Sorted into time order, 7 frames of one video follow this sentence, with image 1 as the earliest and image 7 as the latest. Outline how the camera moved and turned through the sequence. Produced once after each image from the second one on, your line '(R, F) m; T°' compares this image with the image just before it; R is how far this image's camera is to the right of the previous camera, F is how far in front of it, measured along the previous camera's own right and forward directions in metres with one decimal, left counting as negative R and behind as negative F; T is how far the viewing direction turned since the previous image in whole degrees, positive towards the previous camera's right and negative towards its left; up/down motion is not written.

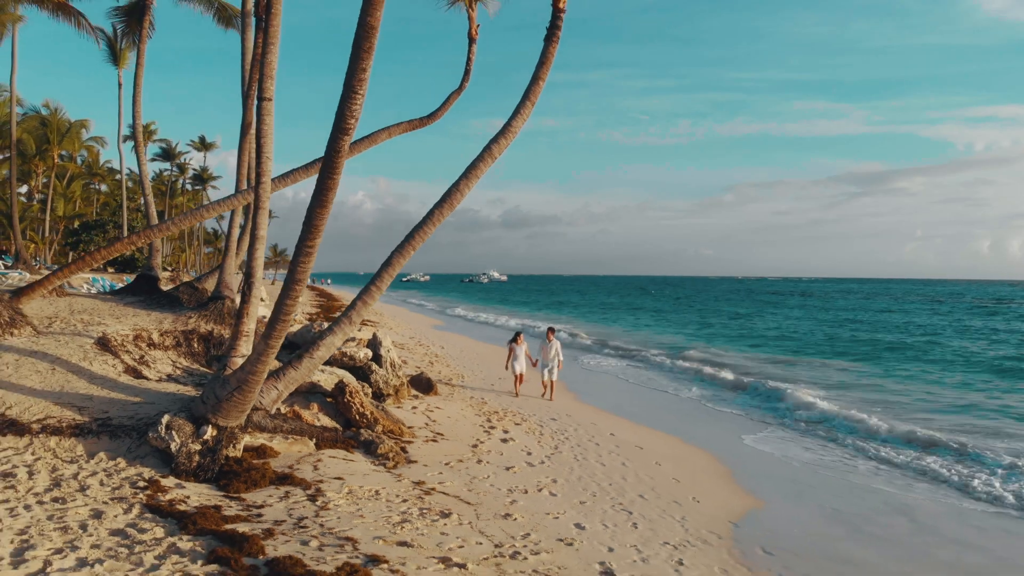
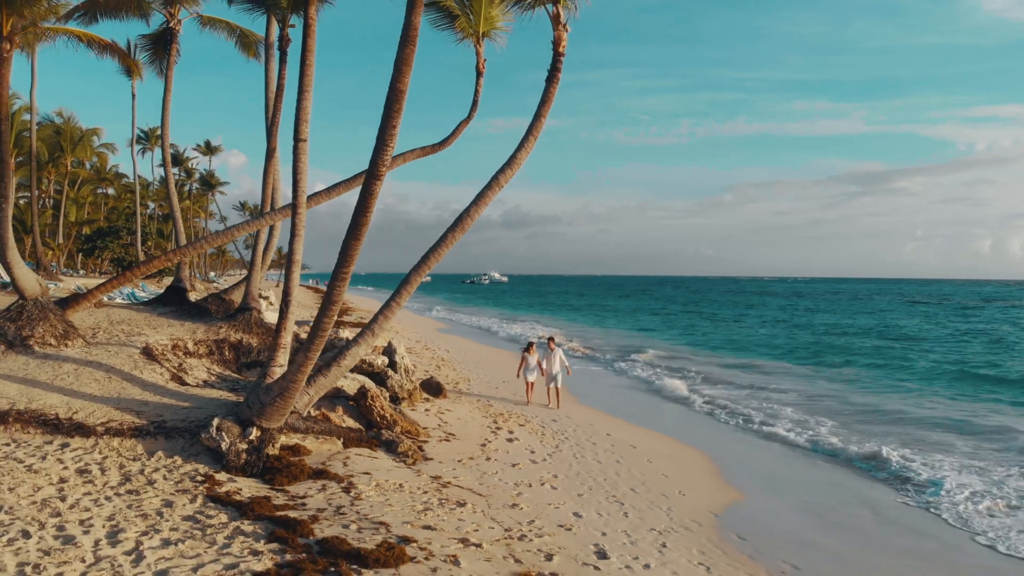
(-0.1, -0.8) m; 0°
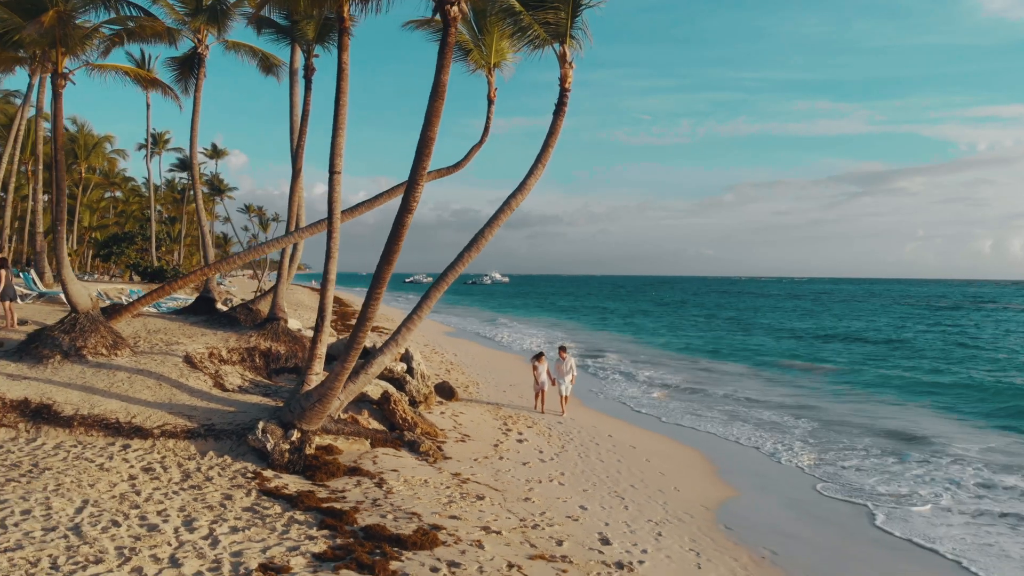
(-0.1, -0.8) m; 0°
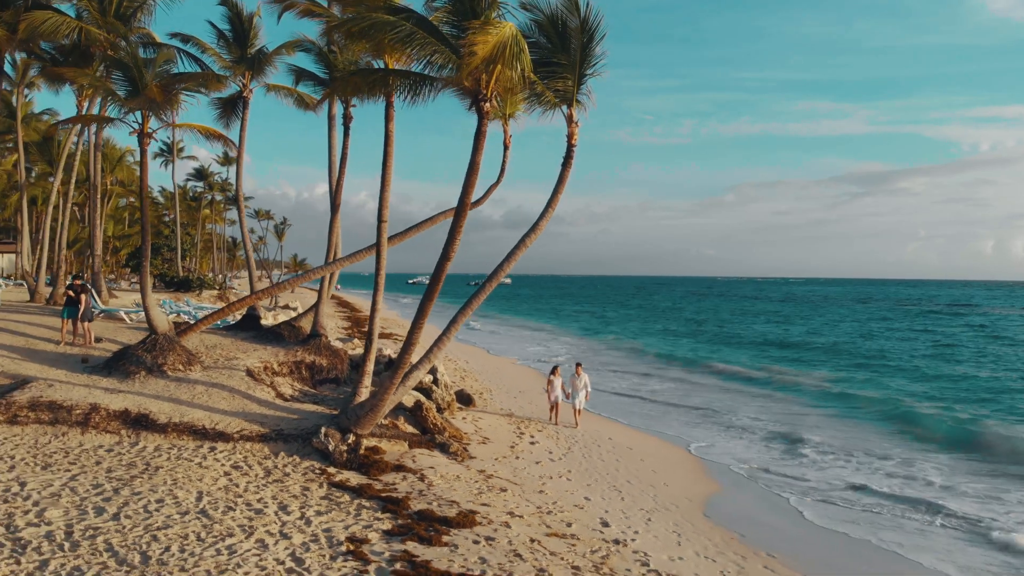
(-0.2, -1.5) m; 0°
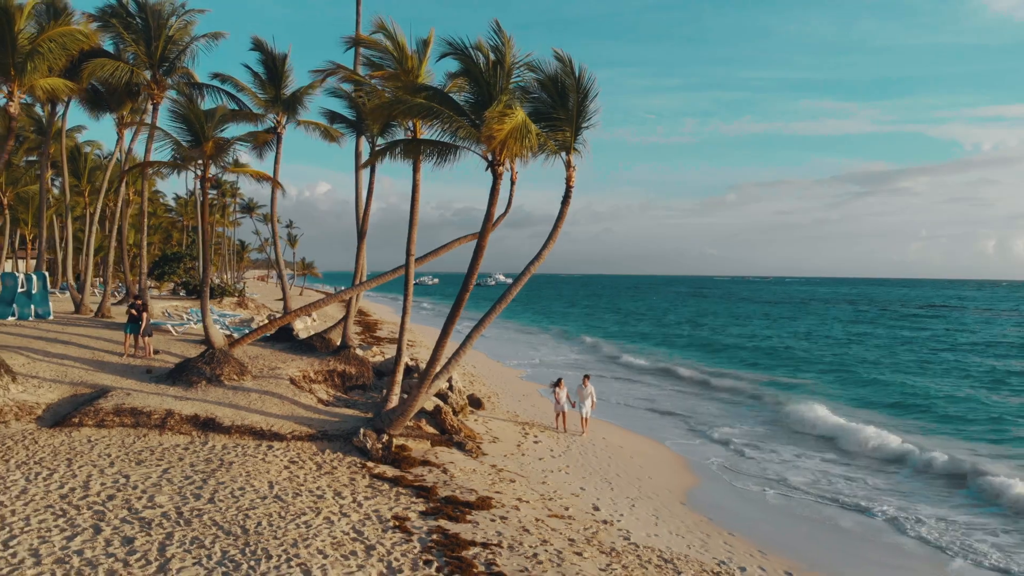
(-0.1, -1.7) m; 0°
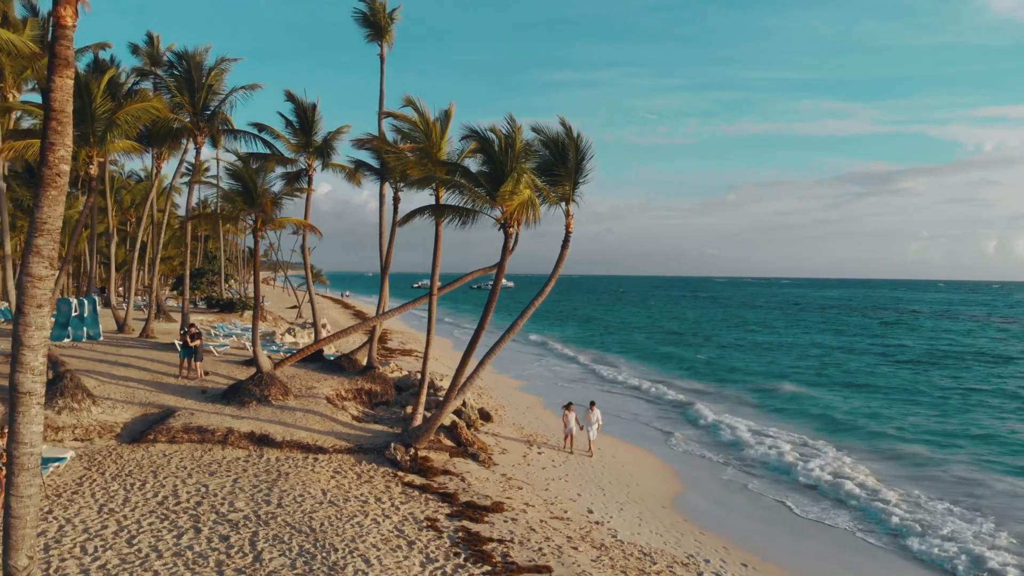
(-0.1, -1.8) m; 0°
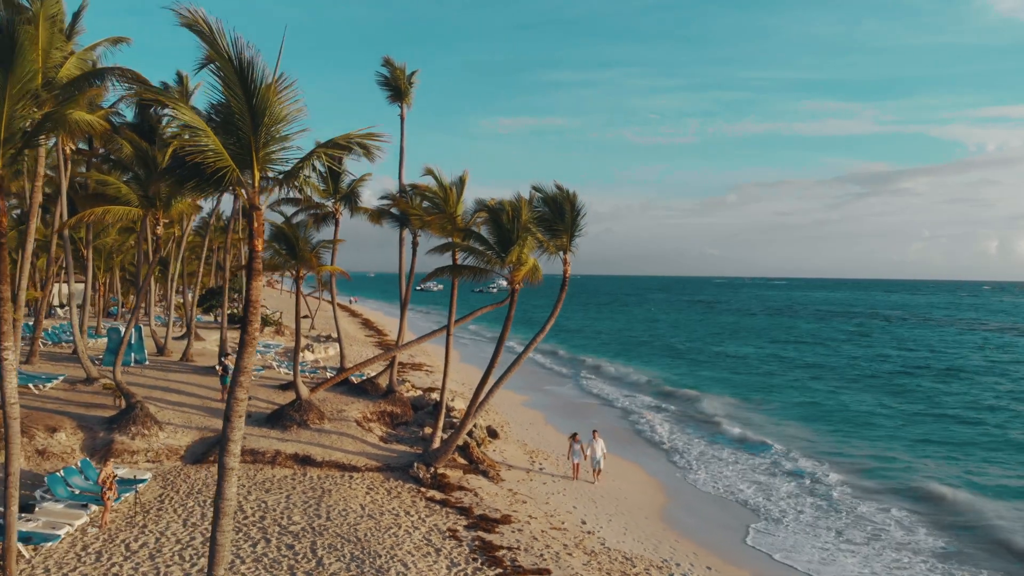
(-0.1, -2.1) m; 0°
